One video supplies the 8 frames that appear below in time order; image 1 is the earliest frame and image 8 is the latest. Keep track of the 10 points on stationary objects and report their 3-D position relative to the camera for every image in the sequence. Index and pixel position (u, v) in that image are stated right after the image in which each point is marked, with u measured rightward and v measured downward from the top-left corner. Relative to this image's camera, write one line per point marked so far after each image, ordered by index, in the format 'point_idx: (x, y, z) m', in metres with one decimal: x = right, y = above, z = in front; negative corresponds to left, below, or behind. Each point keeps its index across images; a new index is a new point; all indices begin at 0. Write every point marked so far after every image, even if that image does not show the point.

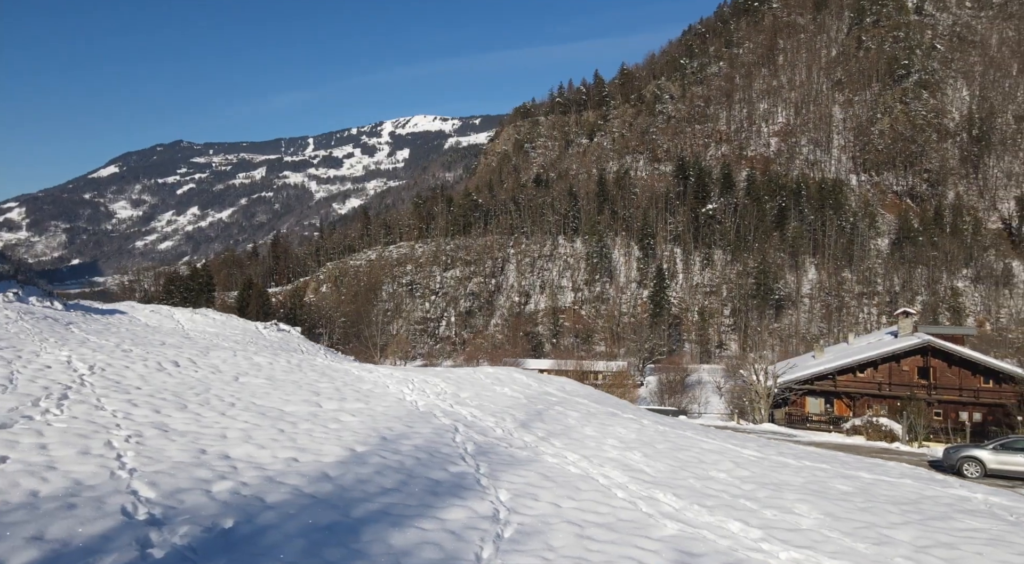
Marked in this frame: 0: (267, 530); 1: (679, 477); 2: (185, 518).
0: (-2.8, -2.9, +10.1) m
1: (+2.5, -3.0, +12.7) m
2: (-3.8, -2.8, +10.3) m
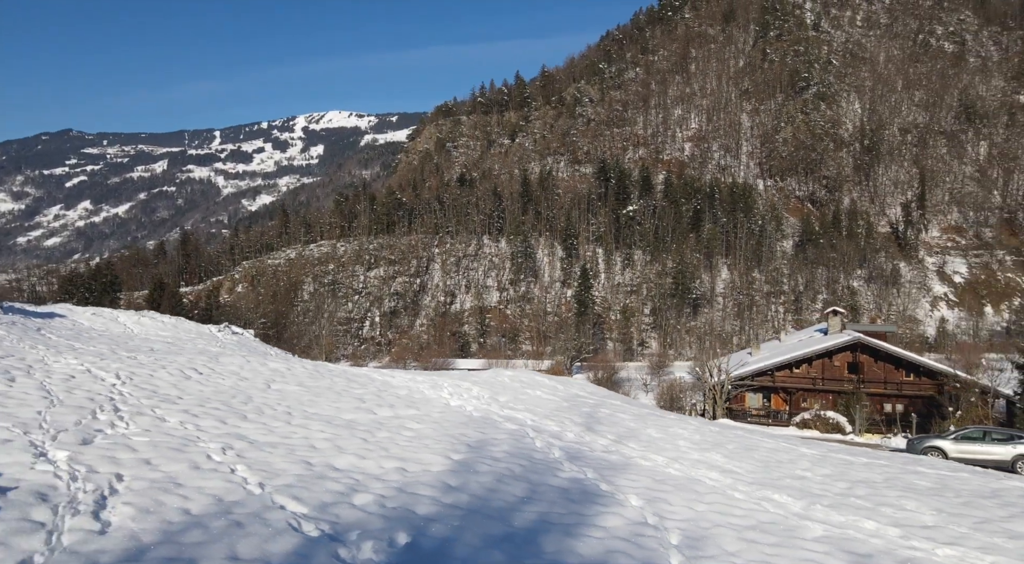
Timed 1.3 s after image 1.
0: (-0.7, -3.0, +10.1) m
1: (+4.2, -3.1, +13.6) m
2: (-1.7, -3.0, +10.2) m
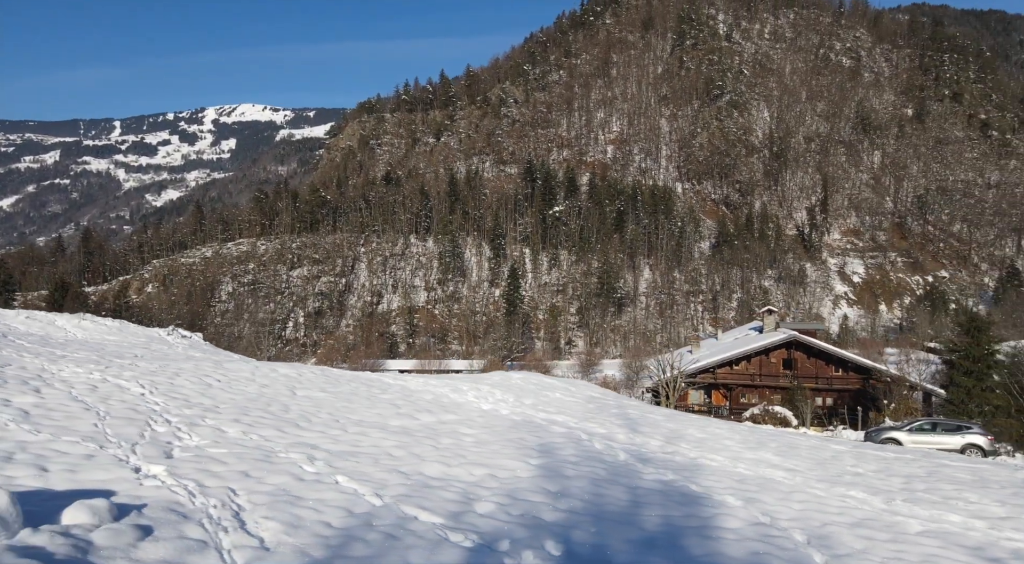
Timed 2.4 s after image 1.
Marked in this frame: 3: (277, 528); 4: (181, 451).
0: (+1.1, -3.1, +10.3) m
1: (+5.4, -3.2, +14.4) m
2: (0.0, -3.1, +10.3) m
3: (-2.7, -2.8, +9.9) m
4: (-4.8, -2.5, +12.8) m
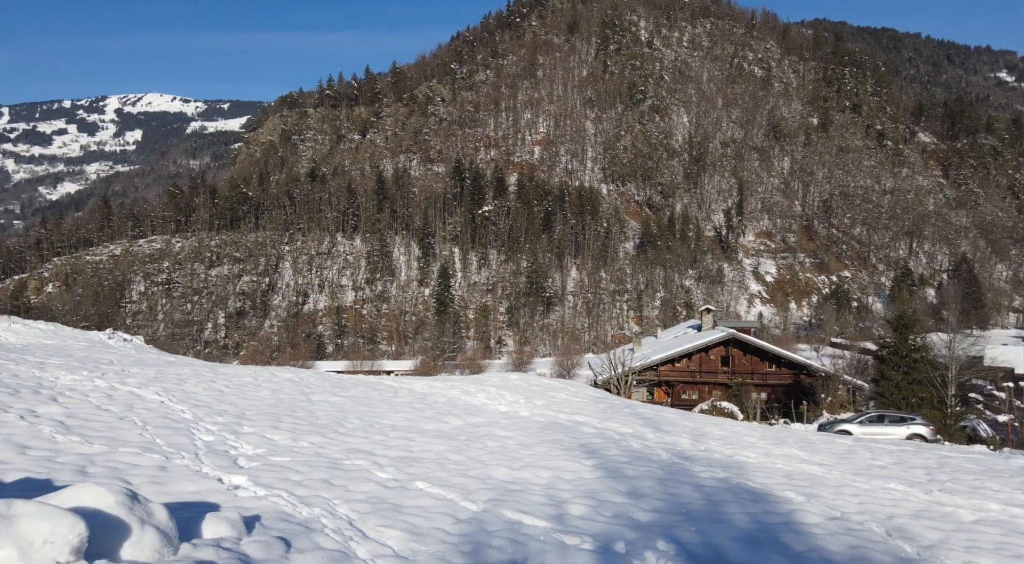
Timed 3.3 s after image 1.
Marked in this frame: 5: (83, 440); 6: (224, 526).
0: (+2.4, -3.2, +10.6) m
1: (+6.2, -3.3, +15.2) m
2: (+1.4, -3.1, +10.4) m
3: (-1.2, -2.9, +9.8) m
4: (-3.8, -2.5, +12.3) m
5: (-6.0, -2.2, +12.2) m
6: (-2.9, -2.5, +8.8) m
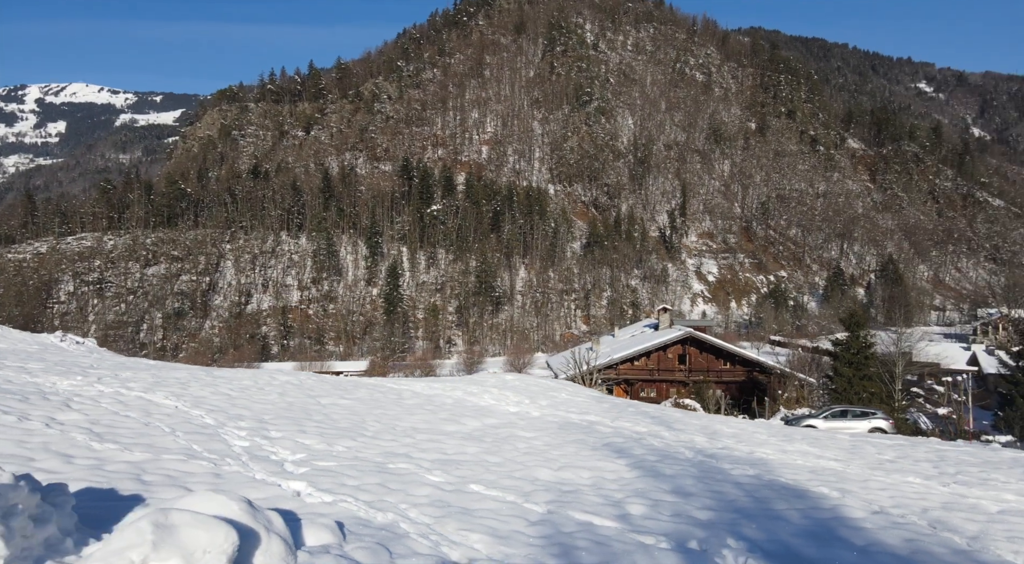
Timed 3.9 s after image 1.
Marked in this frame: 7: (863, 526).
0: (+3.3, -3.2, +10.9) m
1: (+6.6, -3.3, +15.8) m
2: (+2.3, -3.1, +10.6) m
3: (-0.3, -2.9, +9.7) m
4: (-3.0, -2.6, +12.0) m
5: (-5.2, -2.2, +11.7) m
6: (-1.9, -2.5, +8.6) m
7: (+4.7, -3.3, +11.5) m
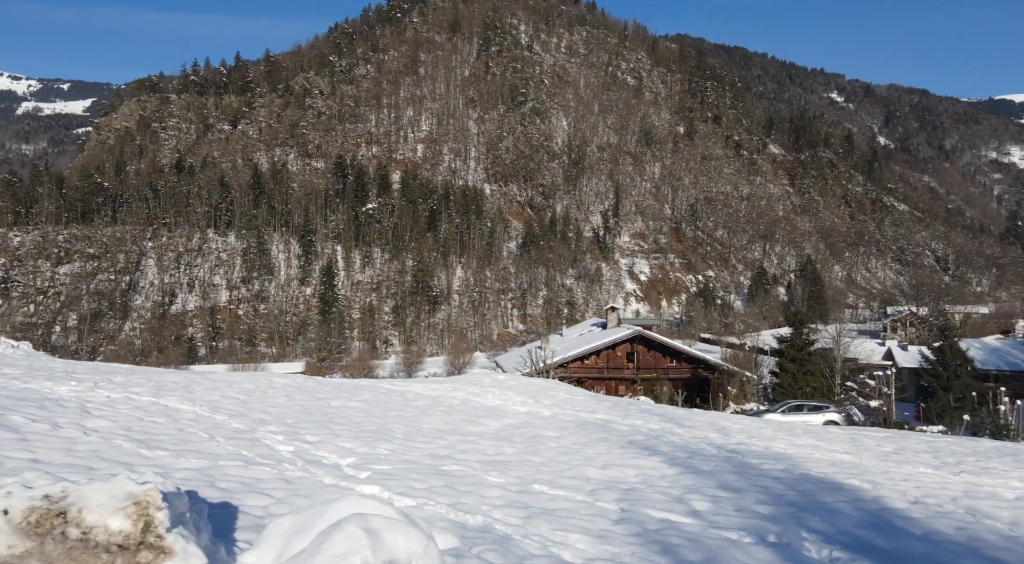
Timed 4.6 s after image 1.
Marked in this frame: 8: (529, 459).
0: (+4.3, -3.2, +11.2) m
1: (+7.0, -3.3, +16.4) m
2: (+3.3, -3.1, +10.8) m
3: (+0.8, -2.9, +9.6) m
4: (-2.1, -2.5, +11.6) m
5: (-4.3, -2.2, +11.1) m
6: (-0.6, -2.5, +8.4) m
7: (+5.5, -3.2, +12.0) m
8: (+0.3, -2.8, +13.6) m
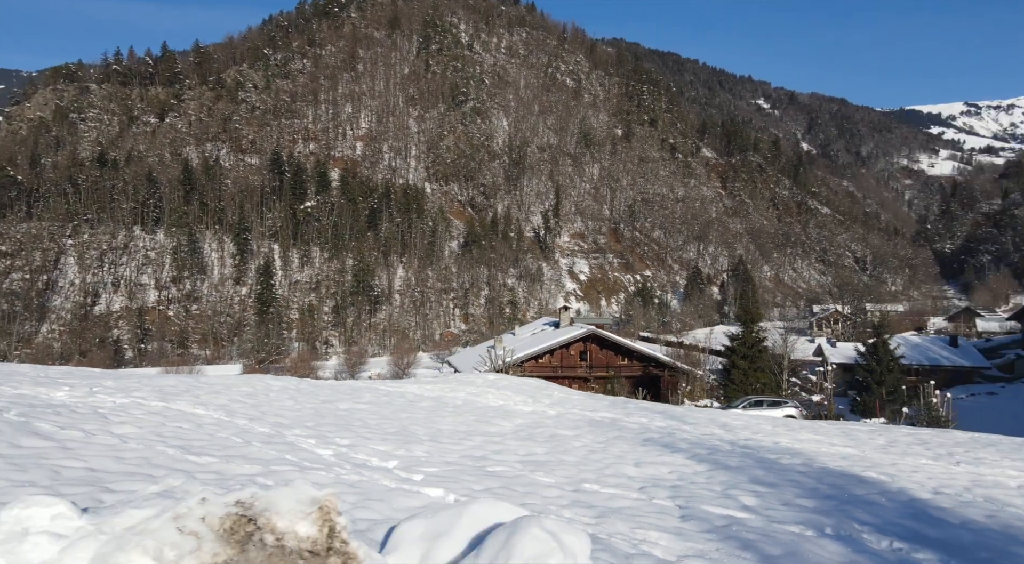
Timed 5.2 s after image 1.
0: (+5.0, -3.2, +11.5) m
1: (+7.3, -3.3, +17.0) m
2: (+4.1, -3.1, +11.0) m
3: (+1.7, -2.9, +9.6) m
4: (-1.4, -2.5, +11.3) m
5: (-3.5, -2.2, +10.6) m
6: (+0.4, -2.5, +8.2) m
7: (+6.2, -3.2, +12.4) m
8: (+0.8, -2.8, +13.5) m
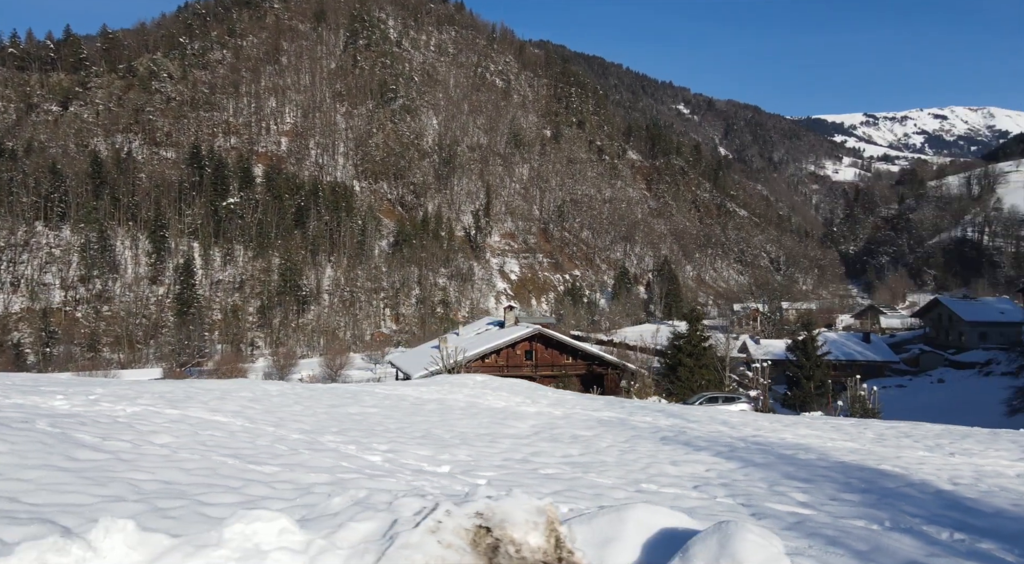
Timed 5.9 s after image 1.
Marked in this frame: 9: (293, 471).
0: (+5.8, -3.2, +11.9) m
1: (+7.4, -3.3, +17.6) m
2: (+4.9, -3.1, +11.3) m
3: (+2.7, -2.8, +9.6) m
4: (-0.6, -2.5, +10.9) m
5: (-2.6, -2.2, +9.9) m
6: (+1.6, -2.4, +8.1) m
7: (+6.9, -3.2, +12.9) m
8: (+1.3, -2.7, +13.4) m
9: (-2.5, -2.2, +9.9) m
